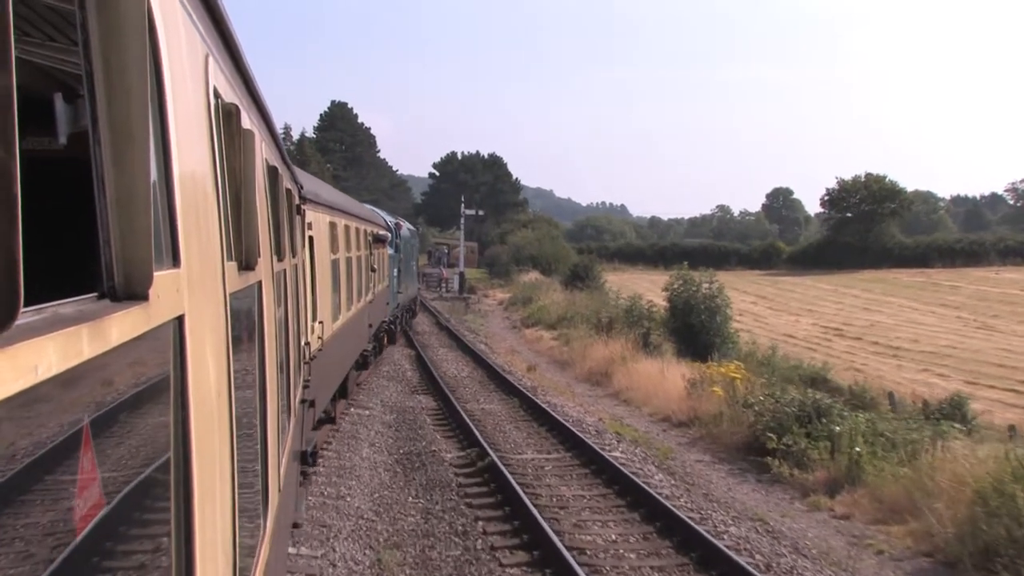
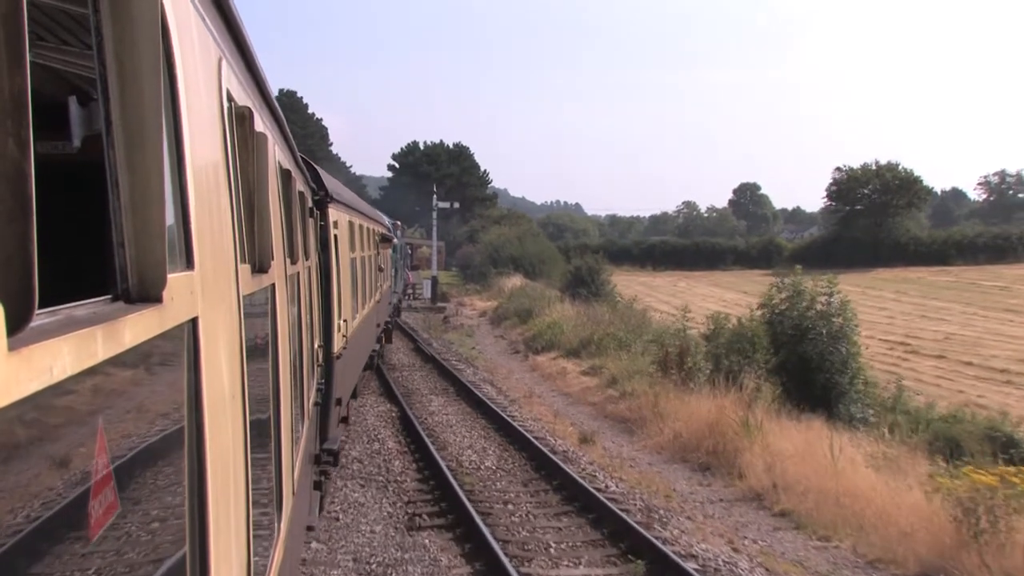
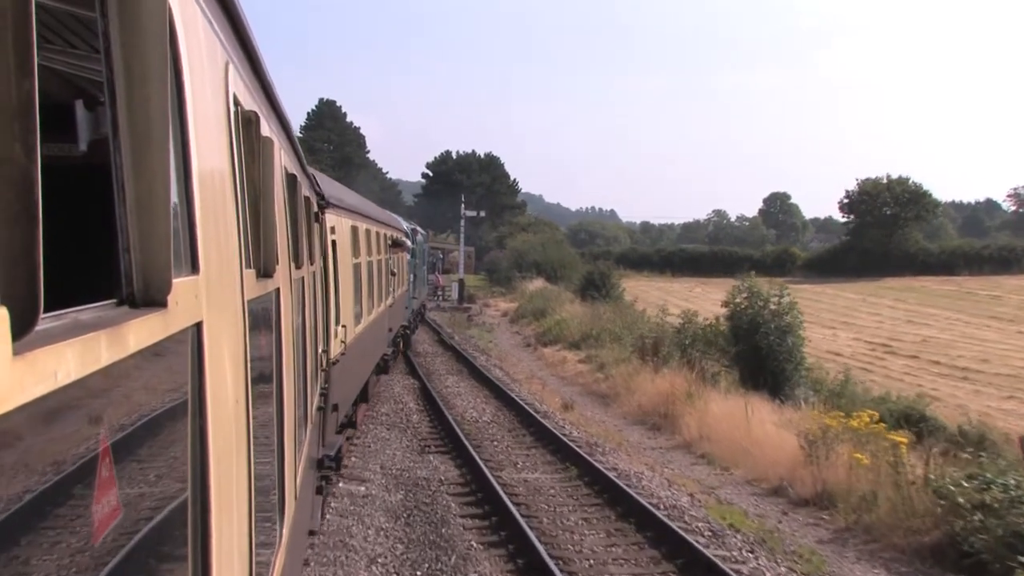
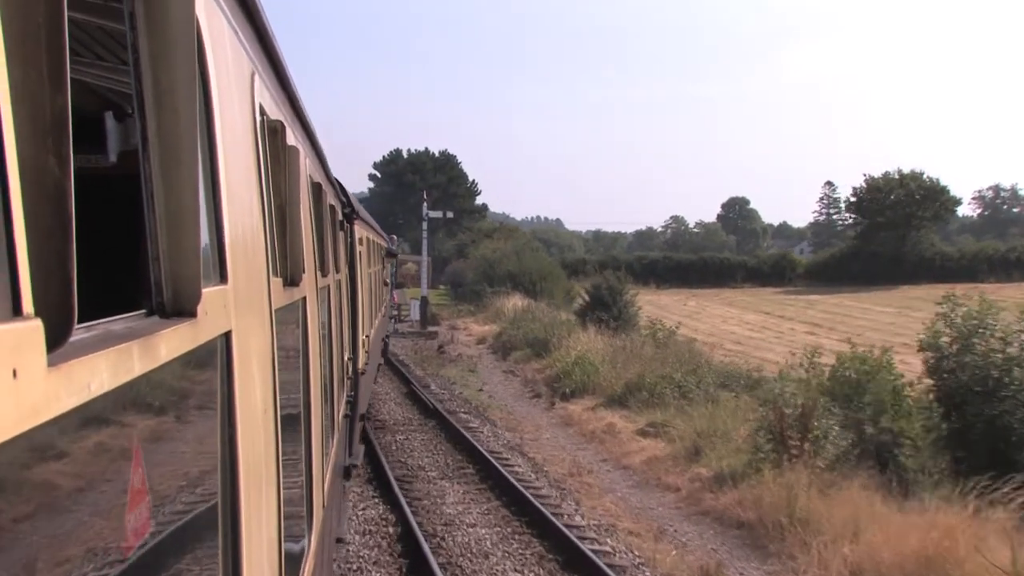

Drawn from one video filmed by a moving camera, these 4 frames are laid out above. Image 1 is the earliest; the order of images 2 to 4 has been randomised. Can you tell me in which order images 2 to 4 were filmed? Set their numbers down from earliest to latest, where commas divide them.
3, 2, 4
